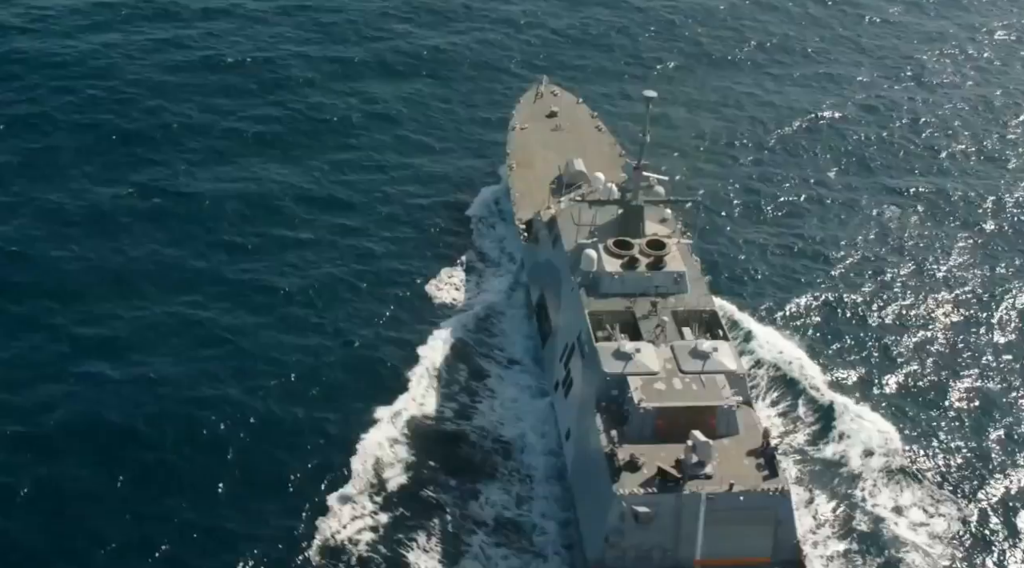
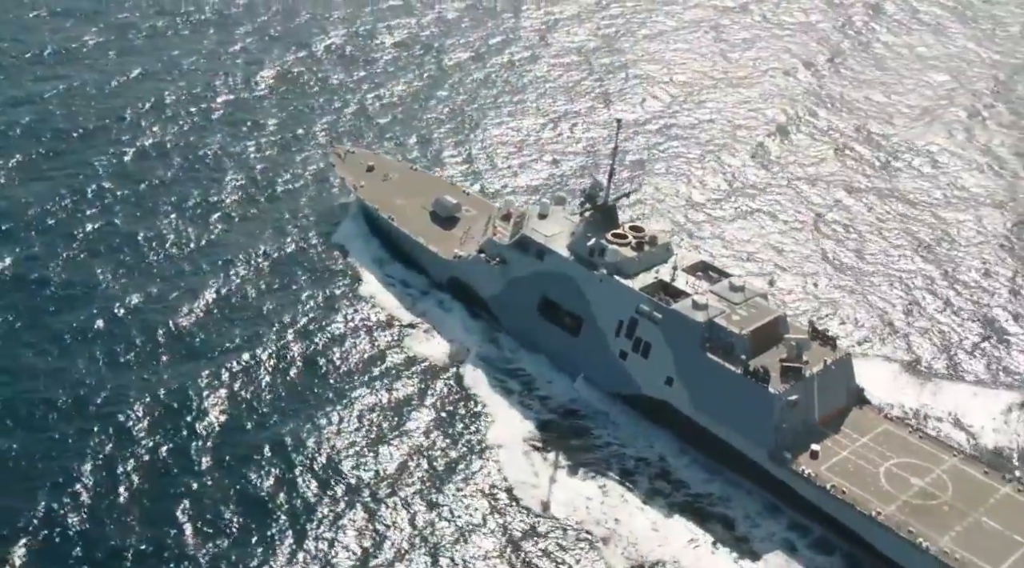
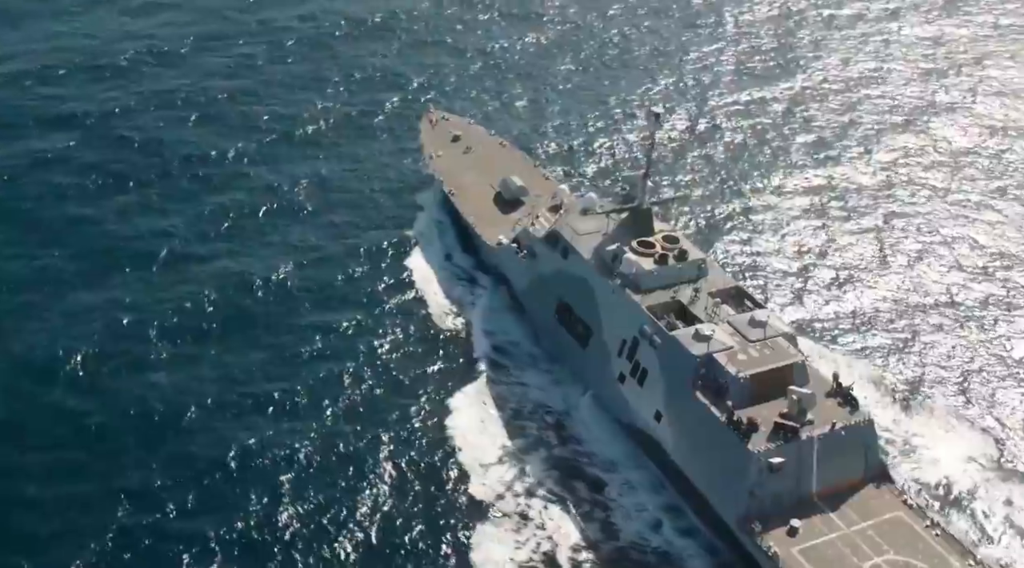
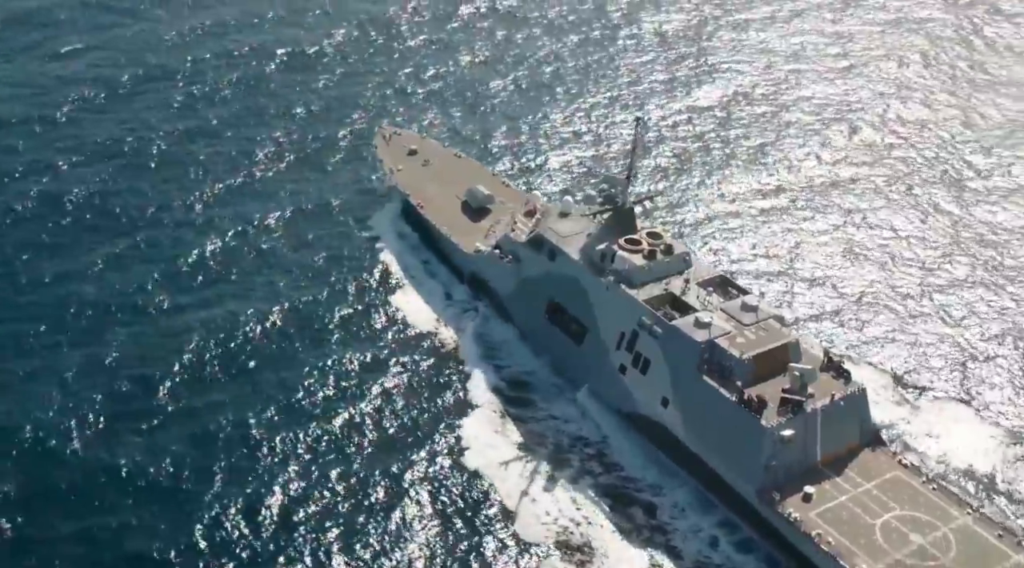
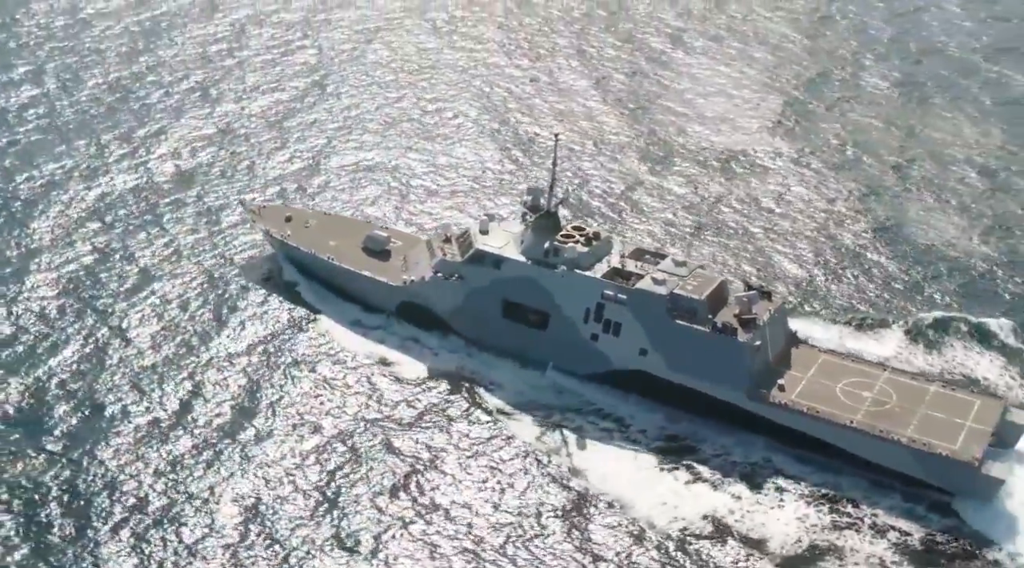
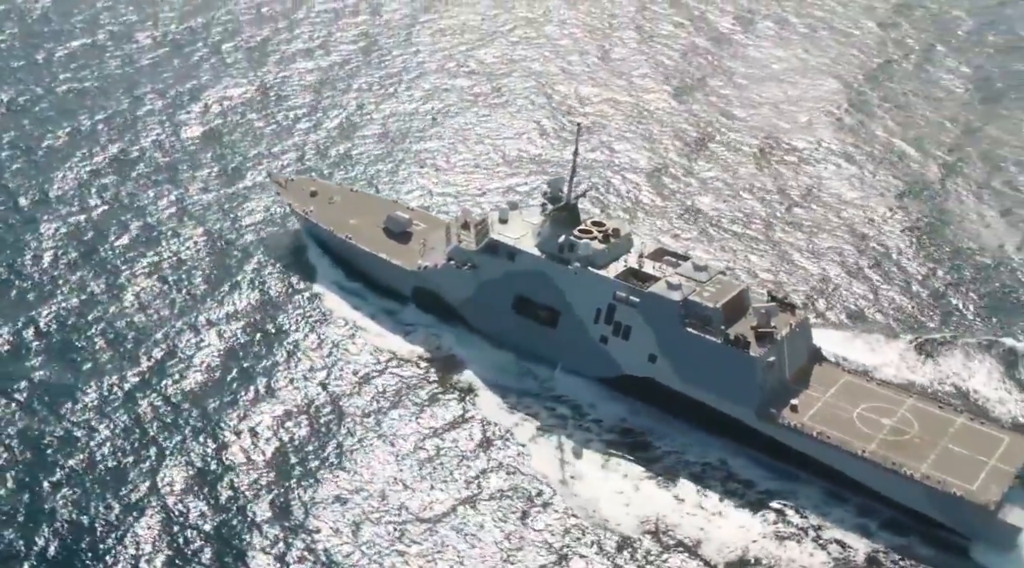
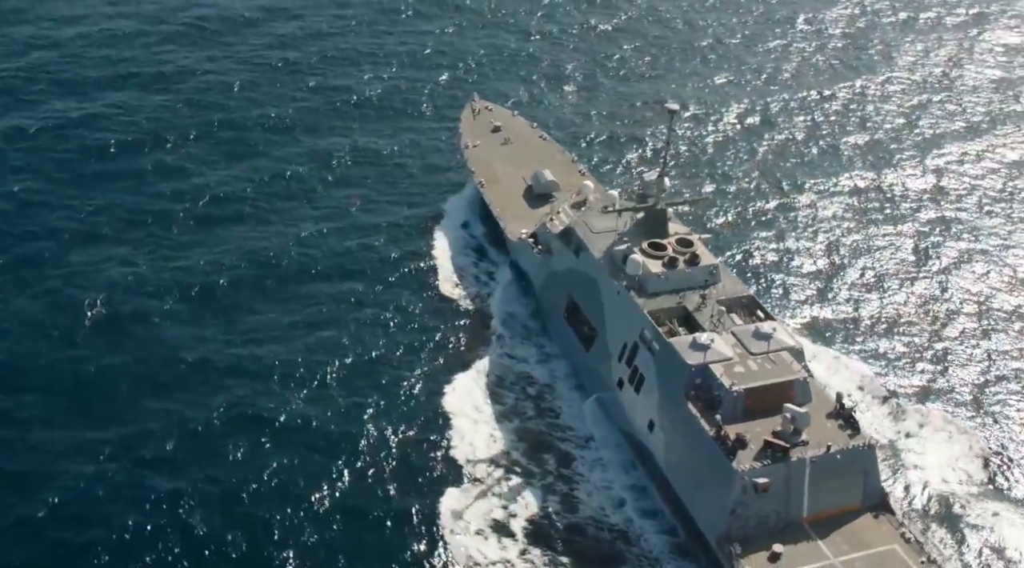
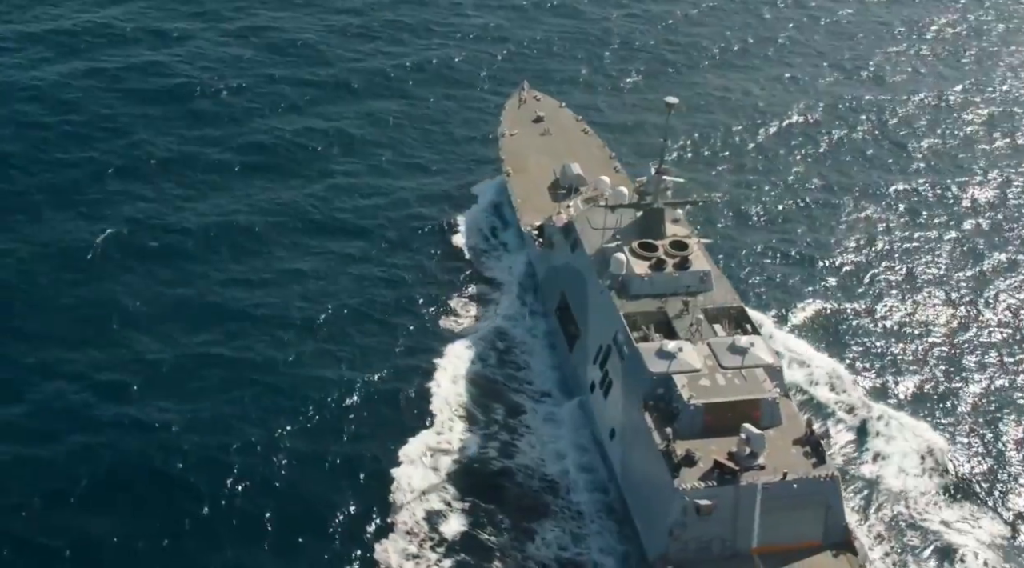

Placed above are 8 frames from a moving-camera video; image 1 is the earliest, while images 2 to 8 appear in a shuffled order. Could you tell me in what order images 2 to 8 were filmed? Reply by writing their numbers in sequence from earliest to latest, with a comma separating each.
8, 7, 3, 4, 2, 6, 5
